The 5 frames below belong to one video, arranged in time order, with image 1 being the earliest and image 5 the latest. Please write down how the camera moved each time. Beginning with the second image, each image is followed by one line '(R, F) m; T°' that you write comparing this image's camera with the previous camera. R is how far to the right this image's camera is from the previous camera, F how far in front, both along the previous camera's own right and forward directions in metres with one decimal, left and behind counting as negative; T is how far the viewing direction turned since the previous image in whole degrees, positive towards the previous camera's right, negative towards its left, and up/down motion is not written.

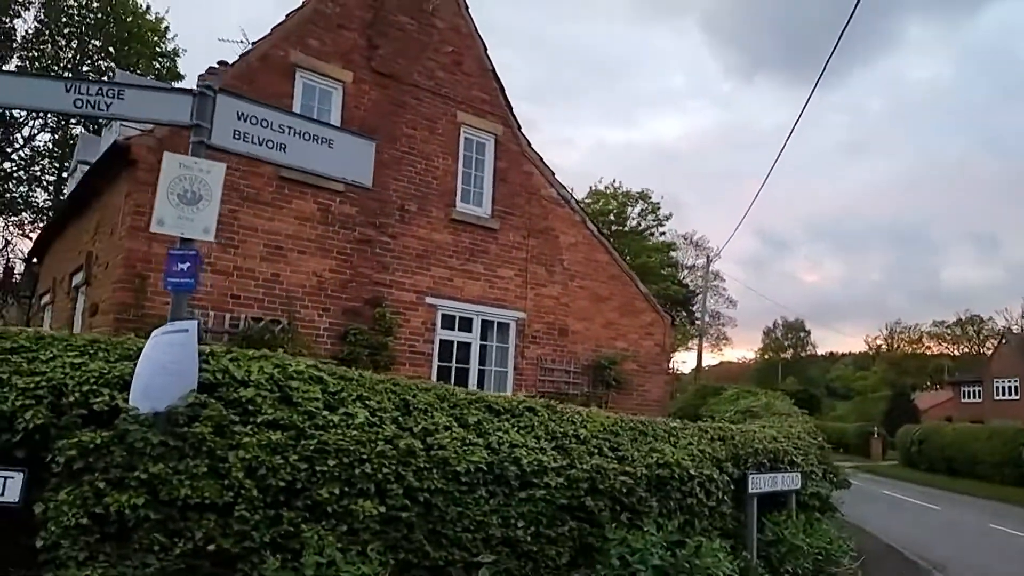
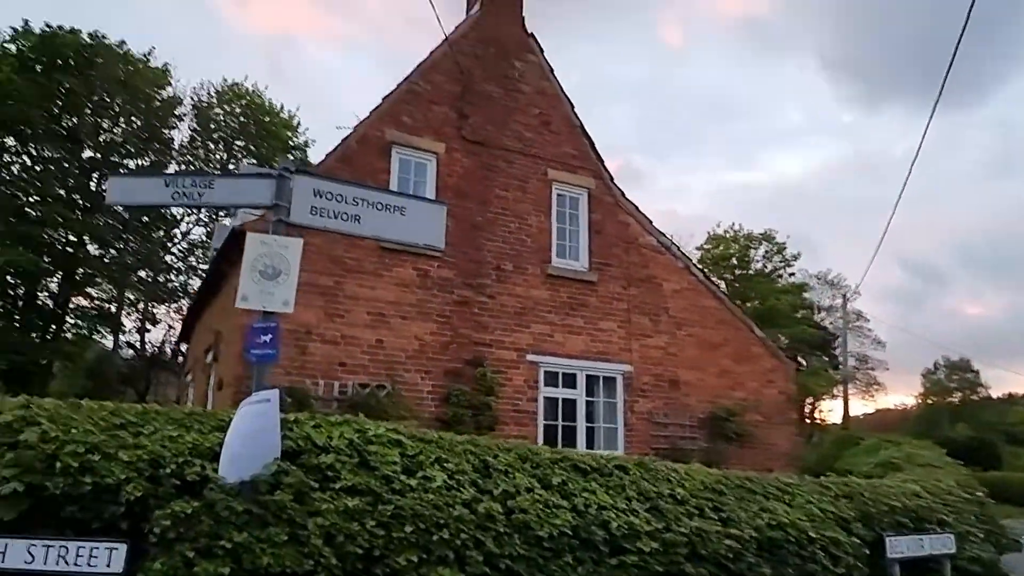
(+0.4, +0.2) m; -10°
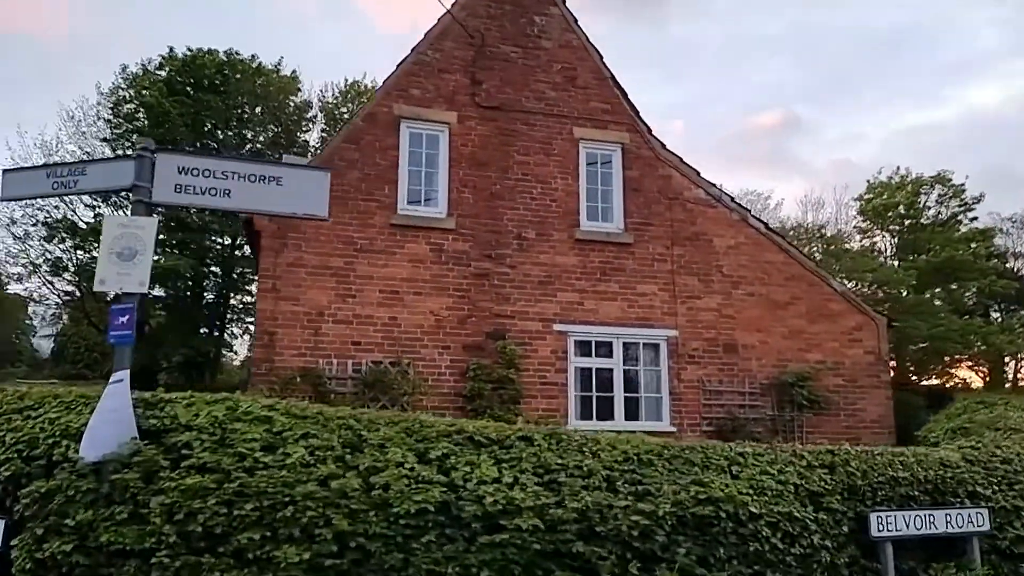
(+2.3, +0.8) m; -12°
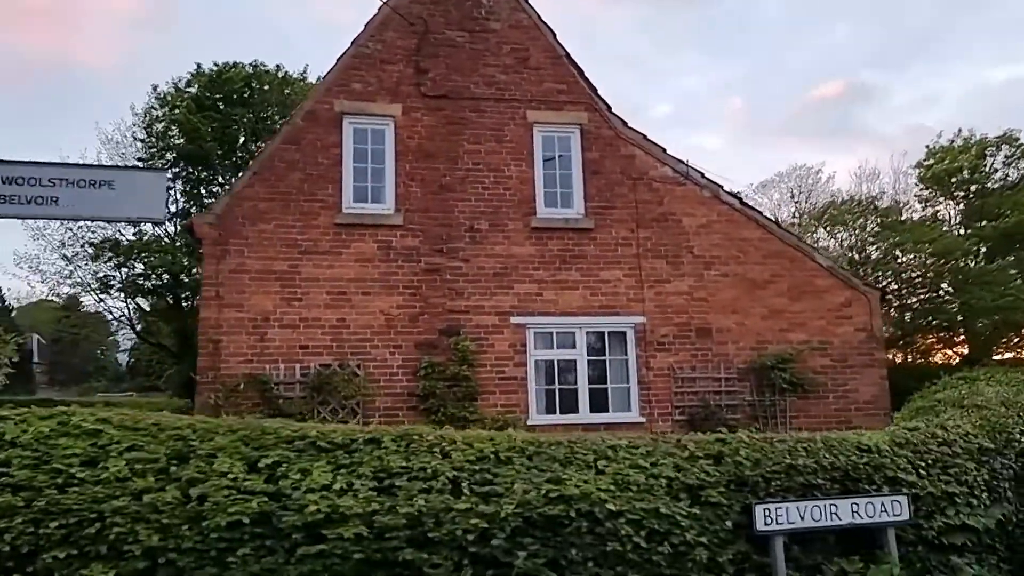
(+1.8, +0.5) m; -4°
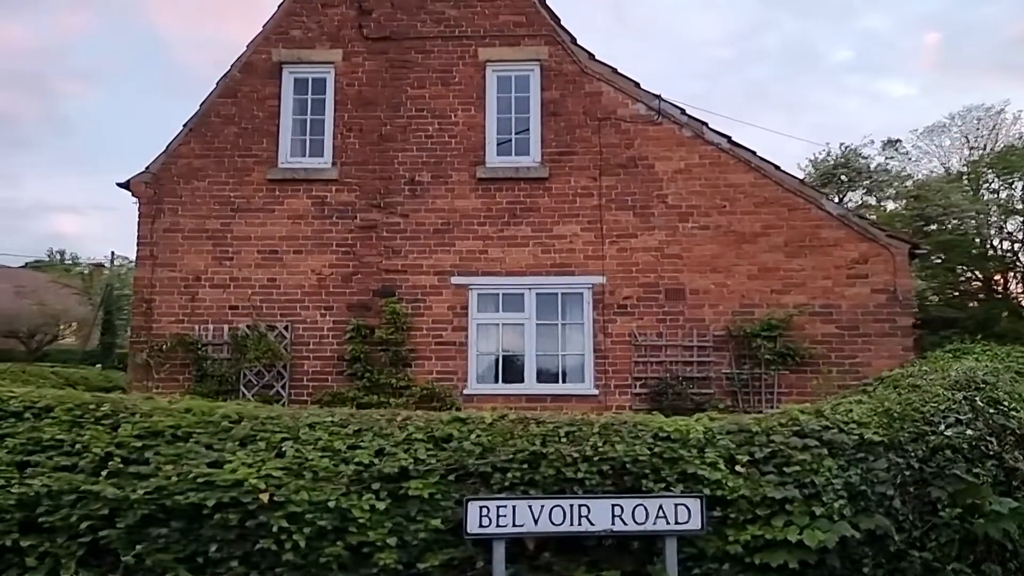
(+3.2, +1.4) m; -11°
